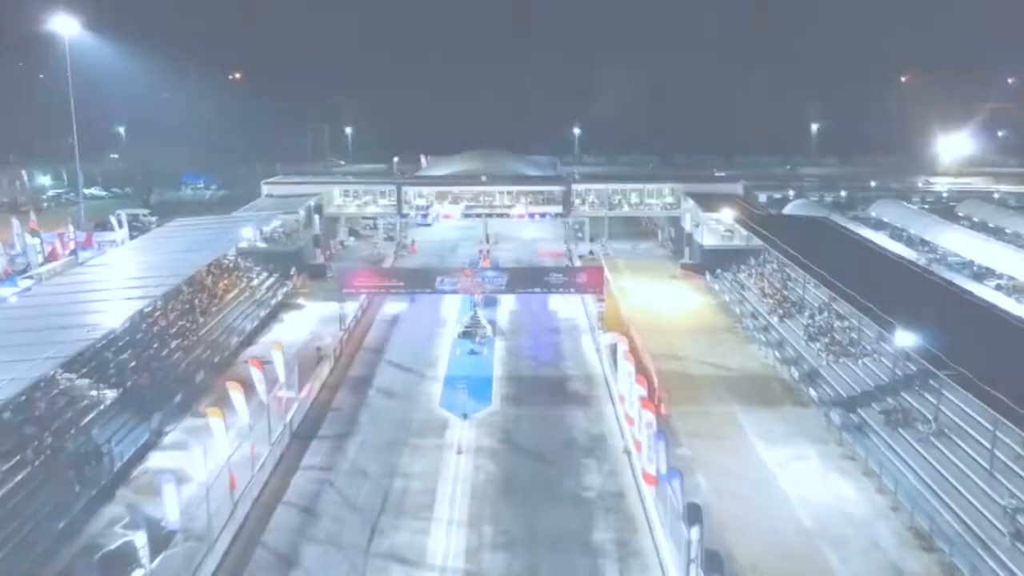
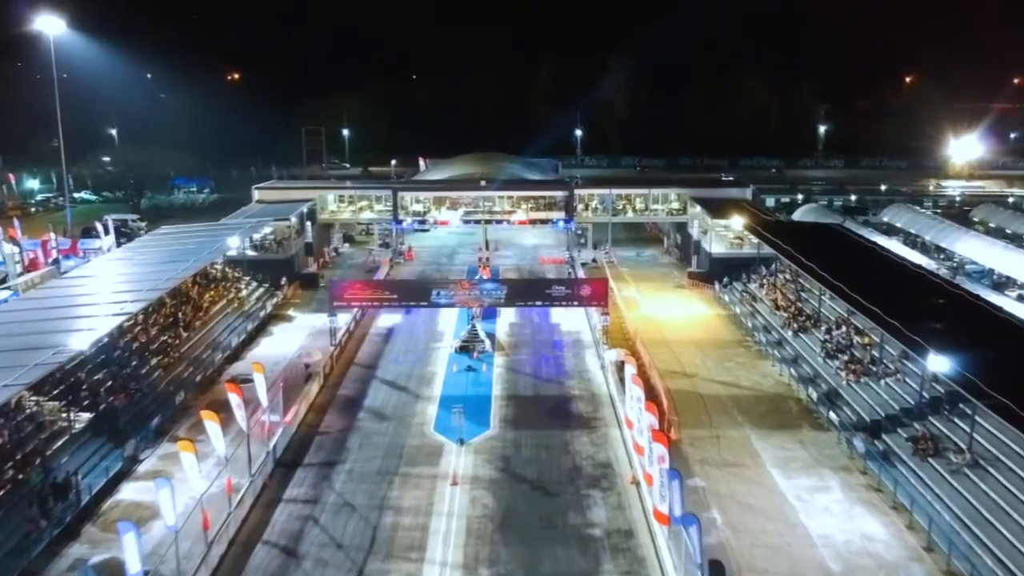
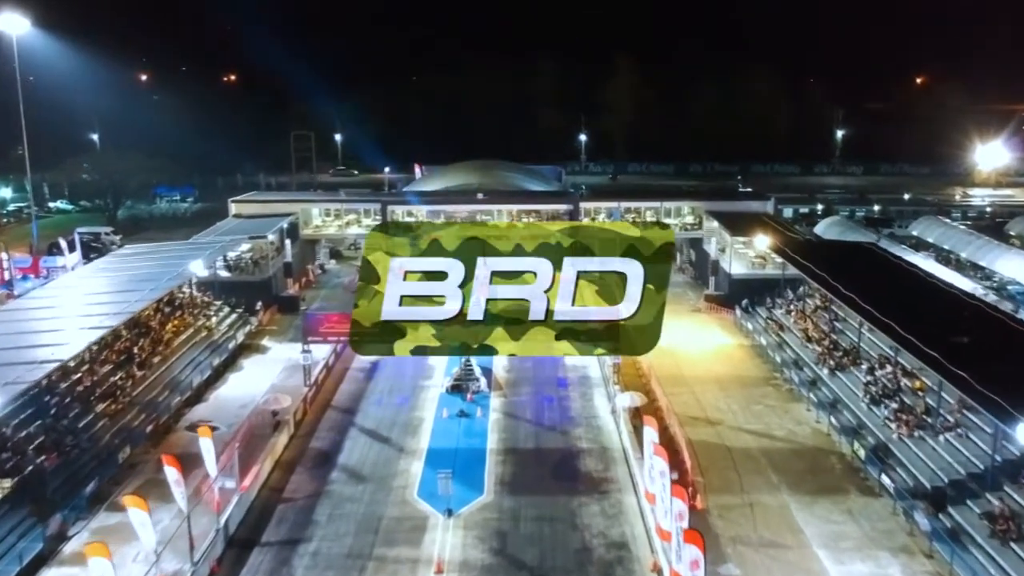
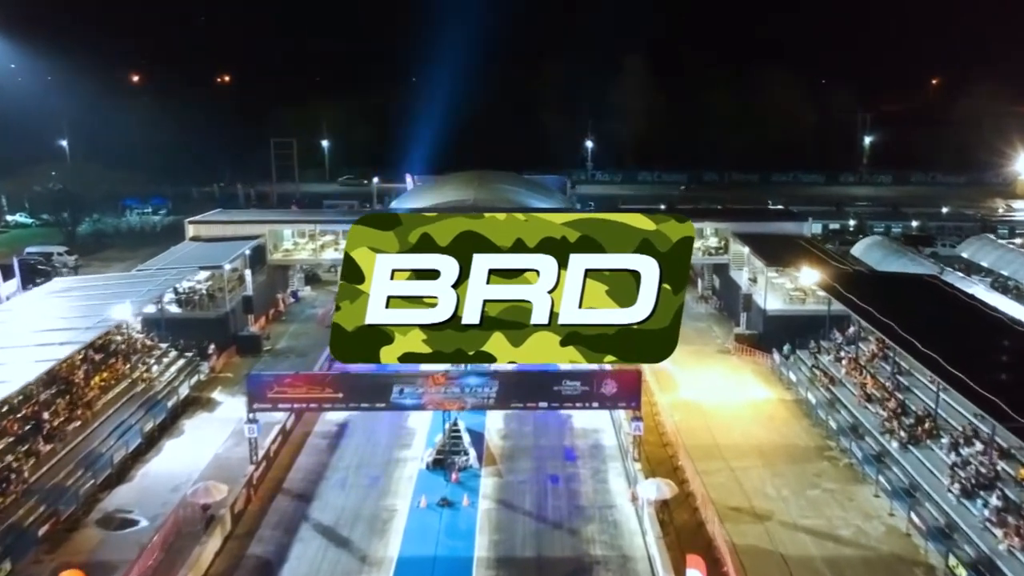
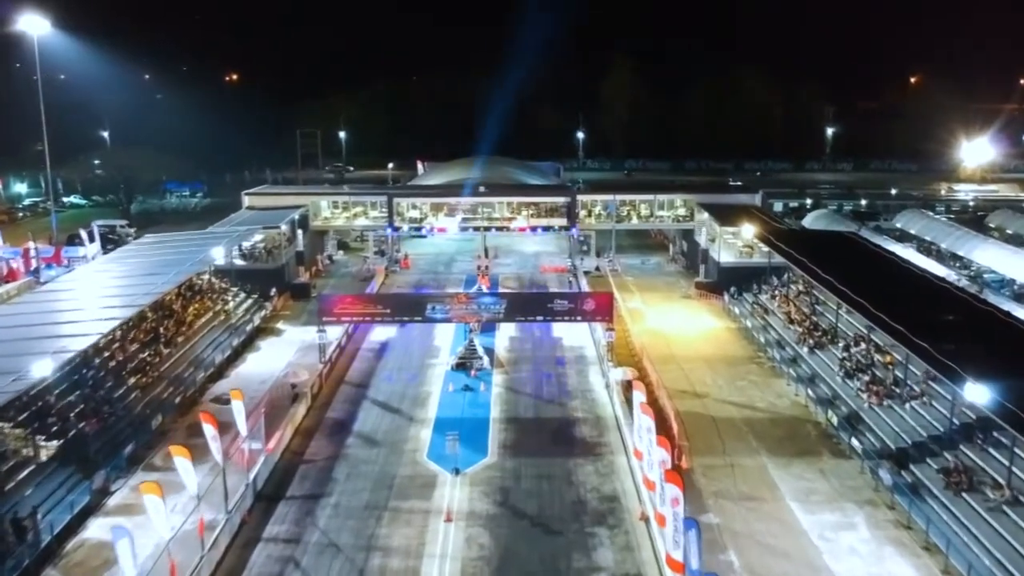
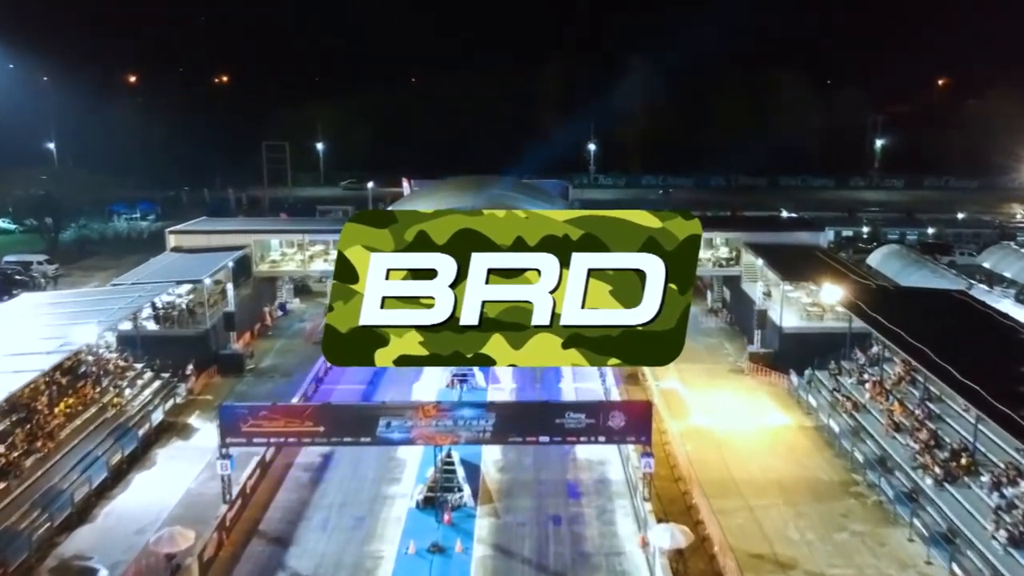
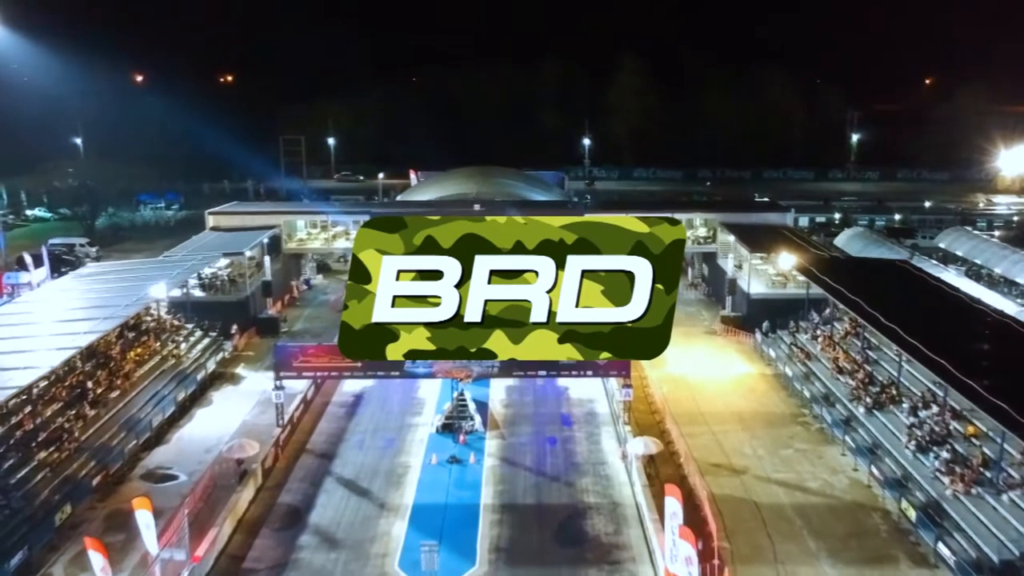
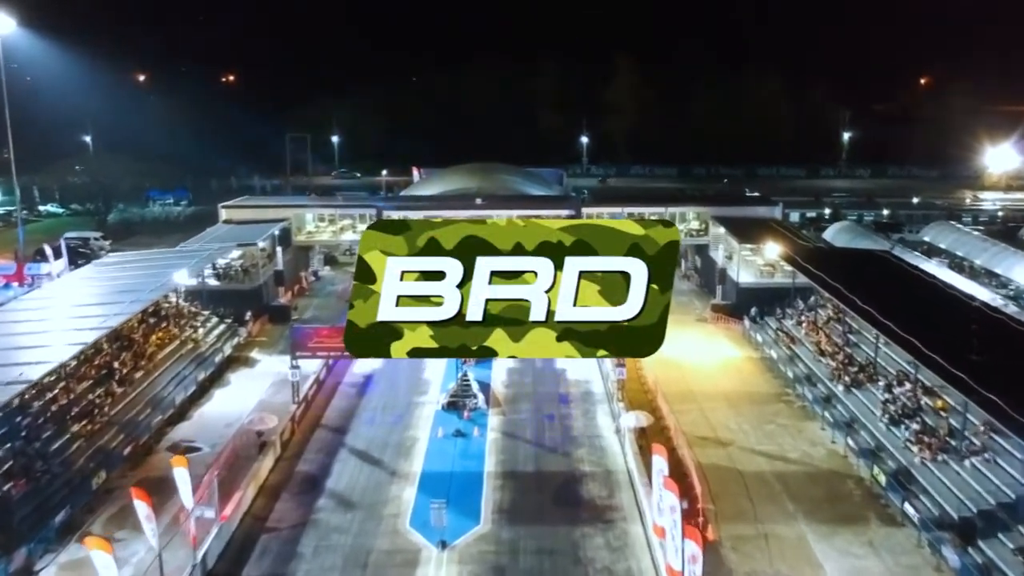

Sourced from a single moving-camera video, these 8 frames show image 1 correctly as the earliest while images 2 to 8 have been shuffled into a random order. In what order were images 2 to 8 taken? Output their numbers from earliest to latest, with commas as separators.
2, 5, 3, 8, 7, 4, 6
